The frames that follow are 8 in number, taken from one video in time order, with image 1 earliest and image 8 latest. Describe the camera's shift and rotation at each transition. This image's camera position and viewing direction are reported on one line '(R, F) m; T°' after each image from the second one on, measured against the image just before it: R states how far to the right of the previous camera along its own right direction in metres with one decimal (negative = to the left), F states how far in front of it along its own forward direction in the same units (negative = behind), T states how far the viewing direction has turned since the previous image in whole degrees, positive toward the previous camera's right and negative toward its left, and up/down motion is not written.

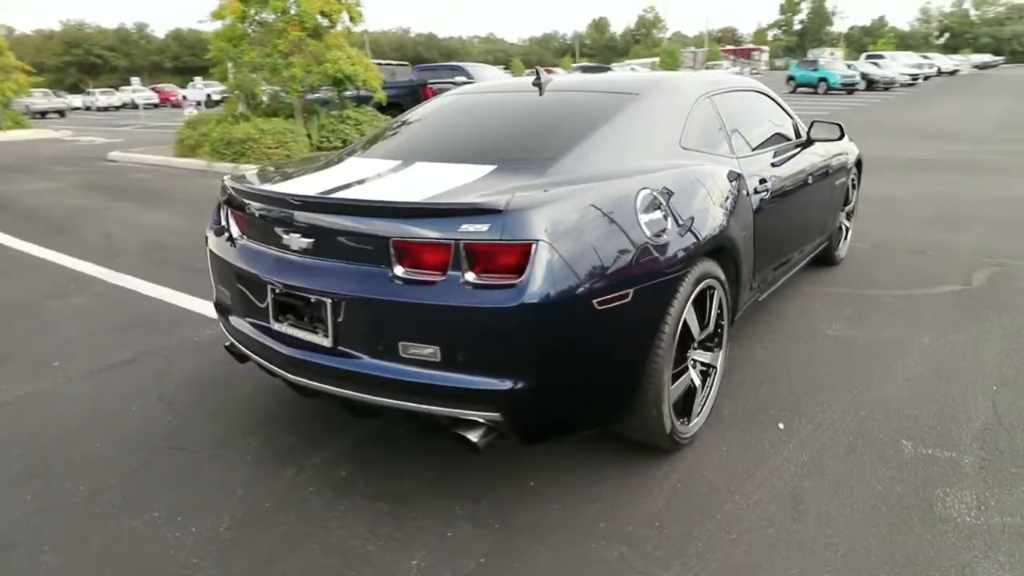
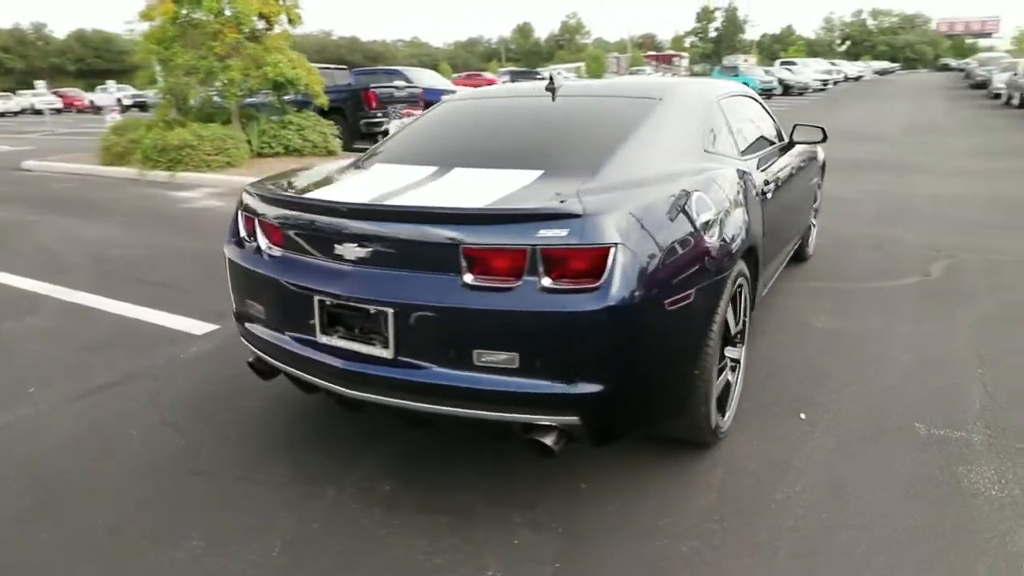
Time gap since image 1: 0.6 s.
(-0.6, 0.0) m; +6°
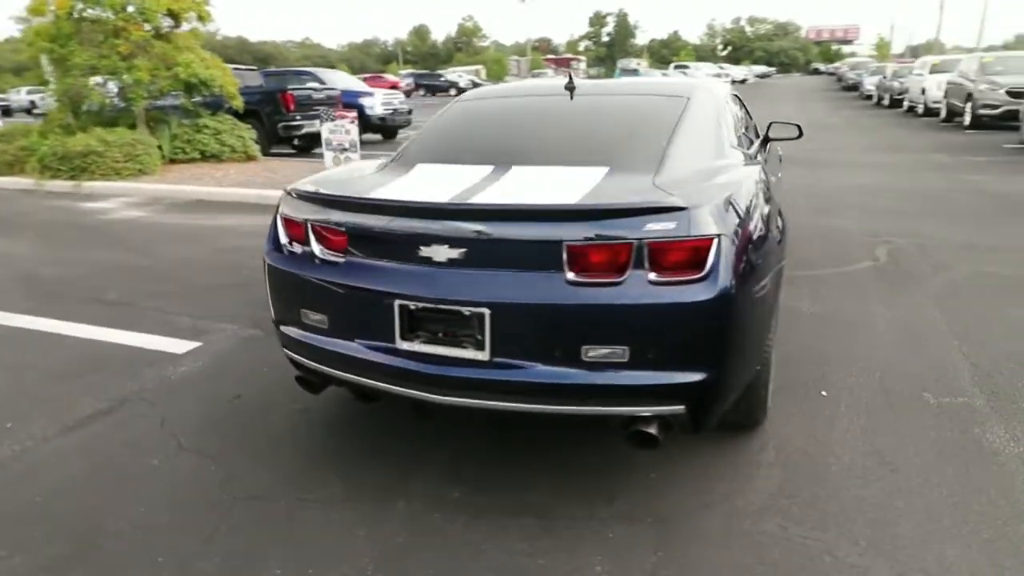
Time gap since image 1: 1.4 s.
(-0.8, +0.1) m; +8°
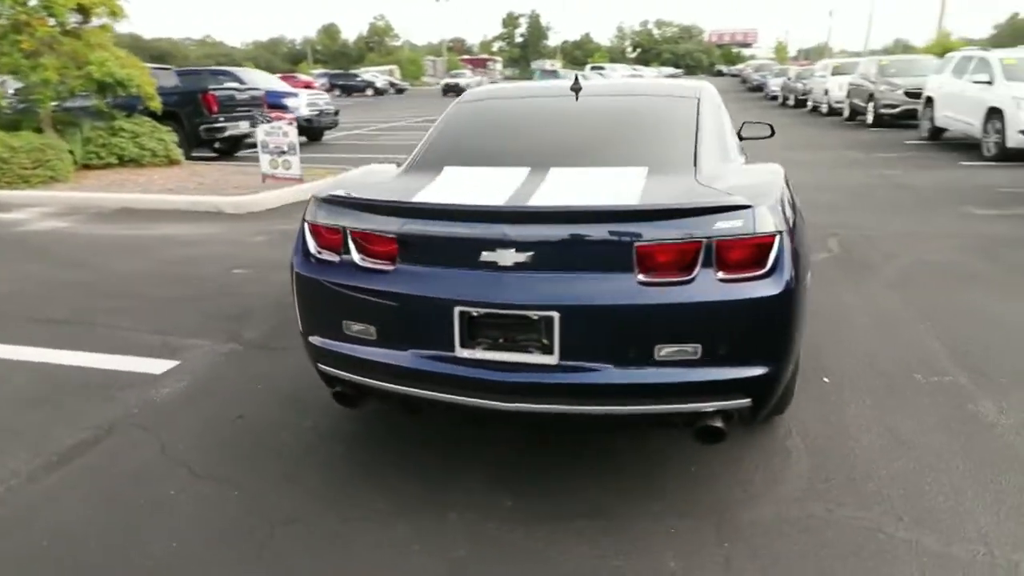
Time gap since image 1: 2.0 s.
(-0.6, +0.1) m; +7°
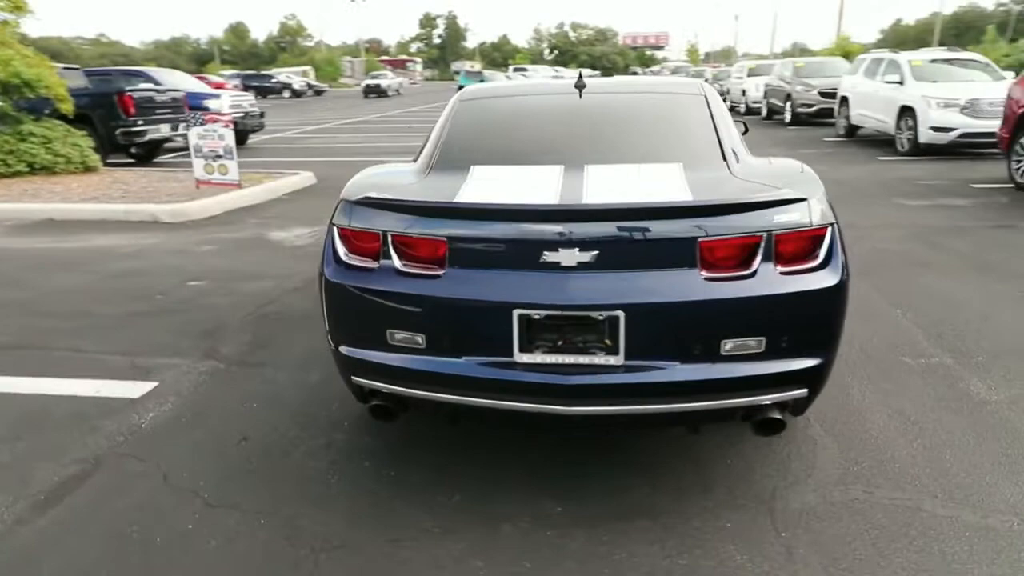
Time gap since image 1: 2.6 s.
(-0.5, +0.1) m; +7°
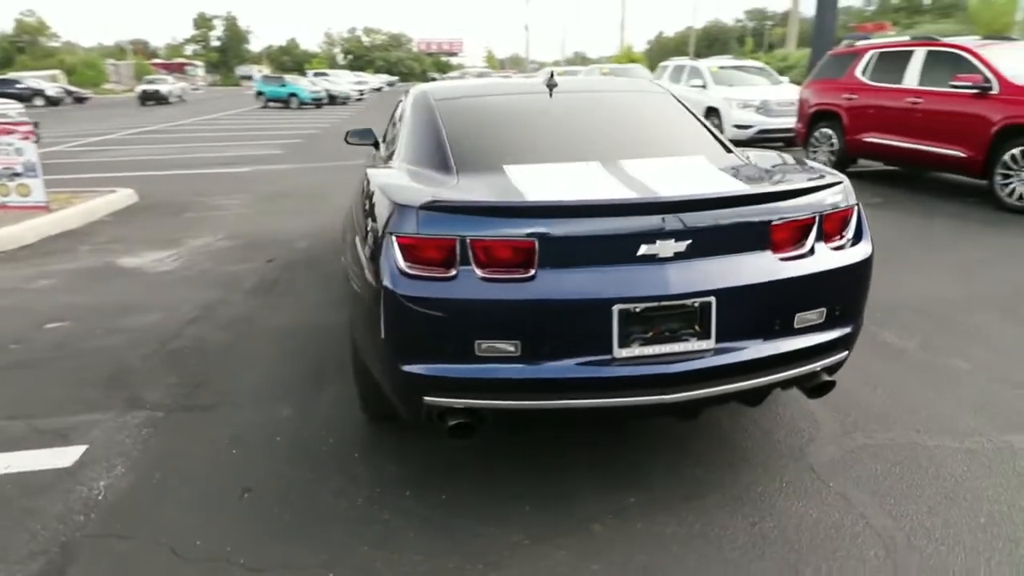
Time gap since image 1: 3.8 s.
(-1.1, +0.2) m; +16°
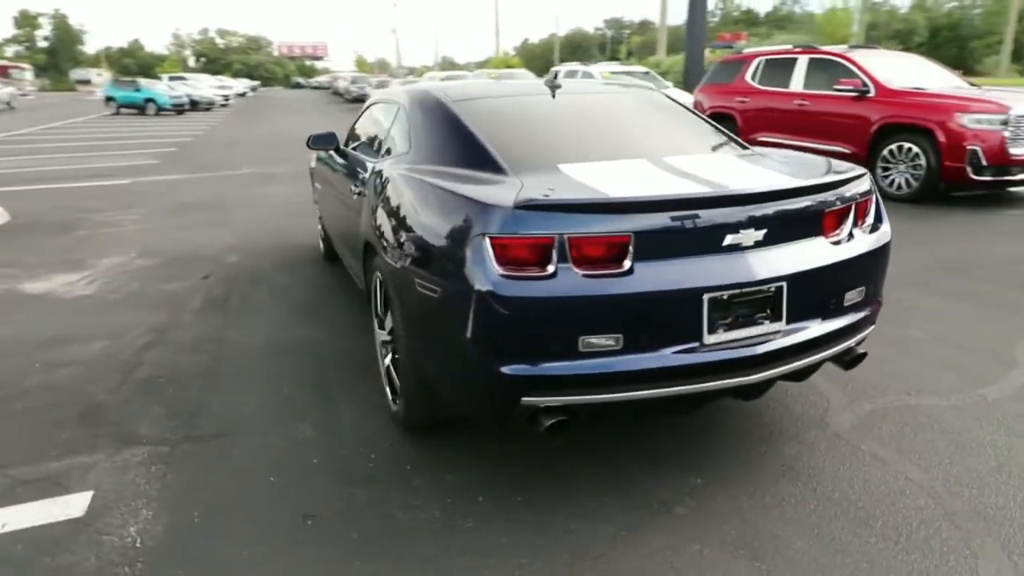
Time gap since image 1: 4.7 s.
(-0.9, +0.1) m; +11°
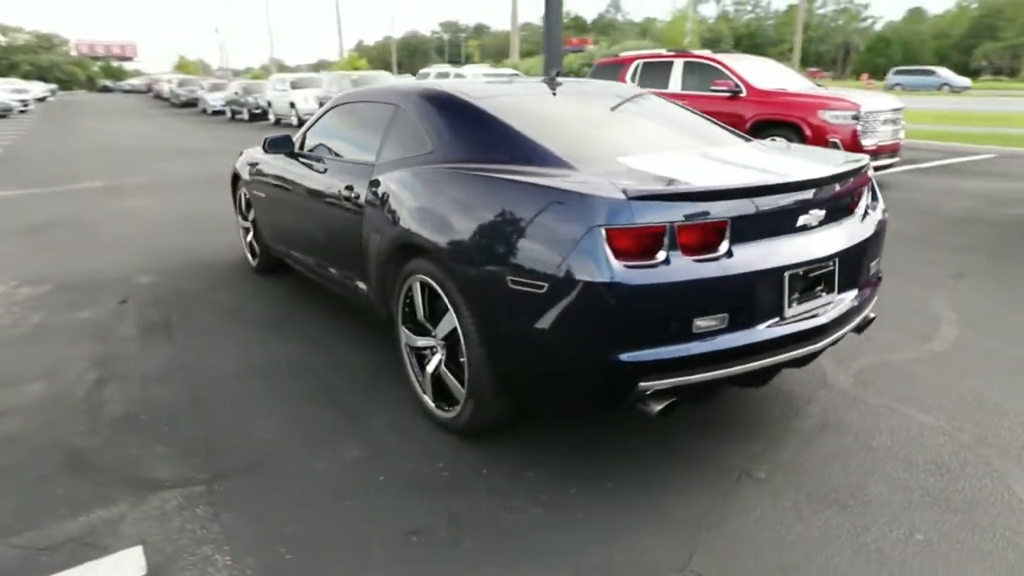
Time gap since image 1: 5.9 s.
(-1.1, +0.1) m; +13°
